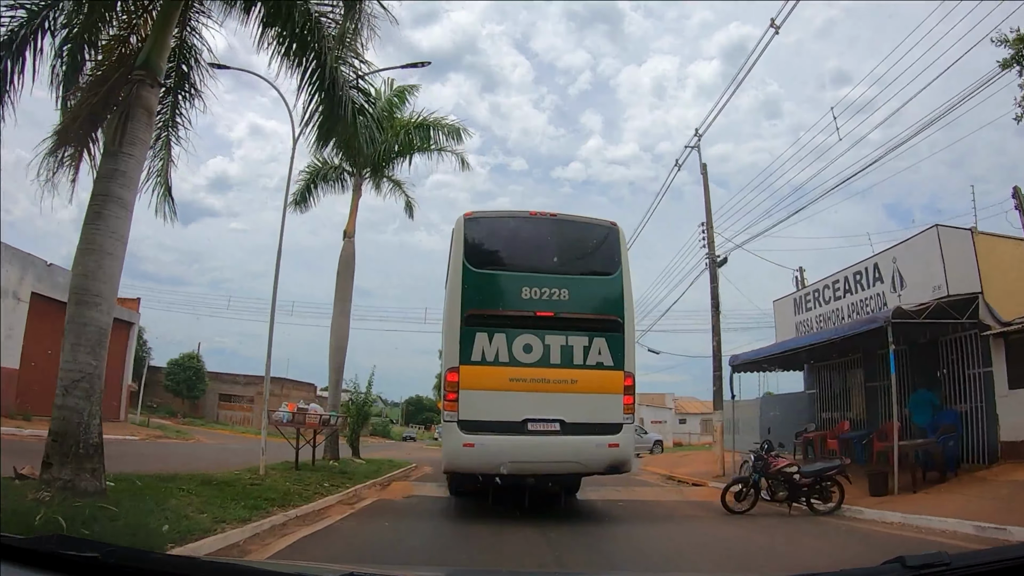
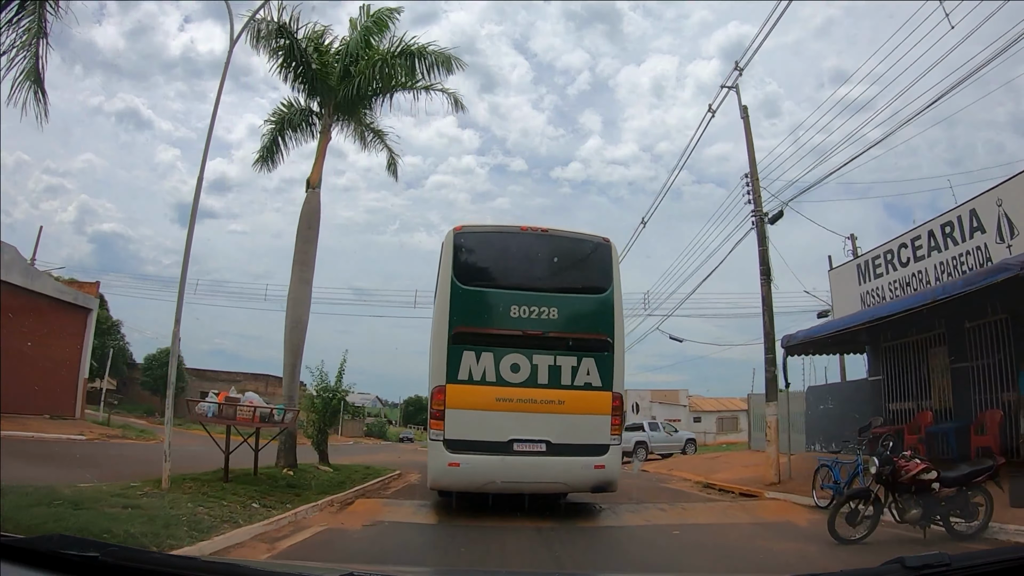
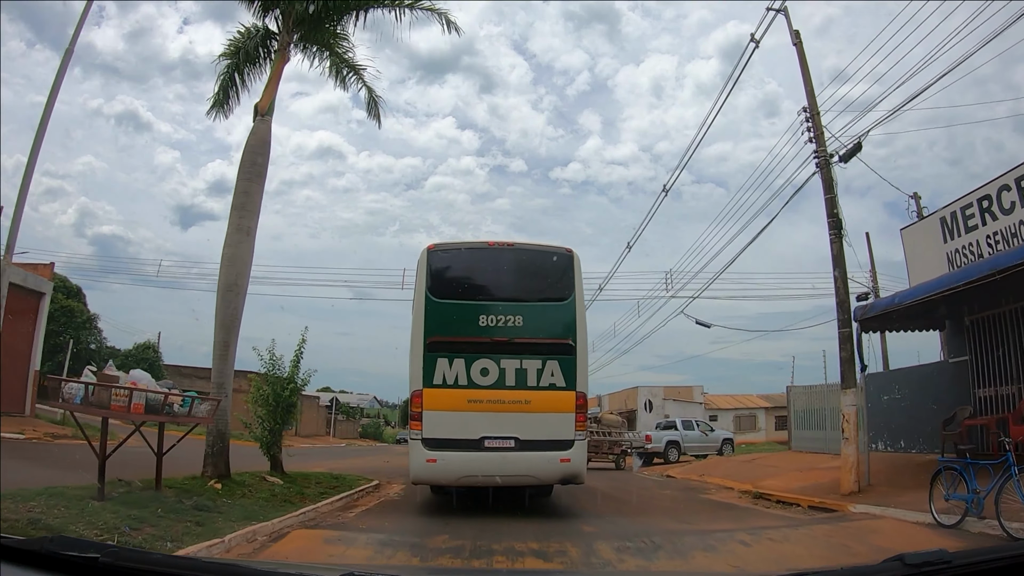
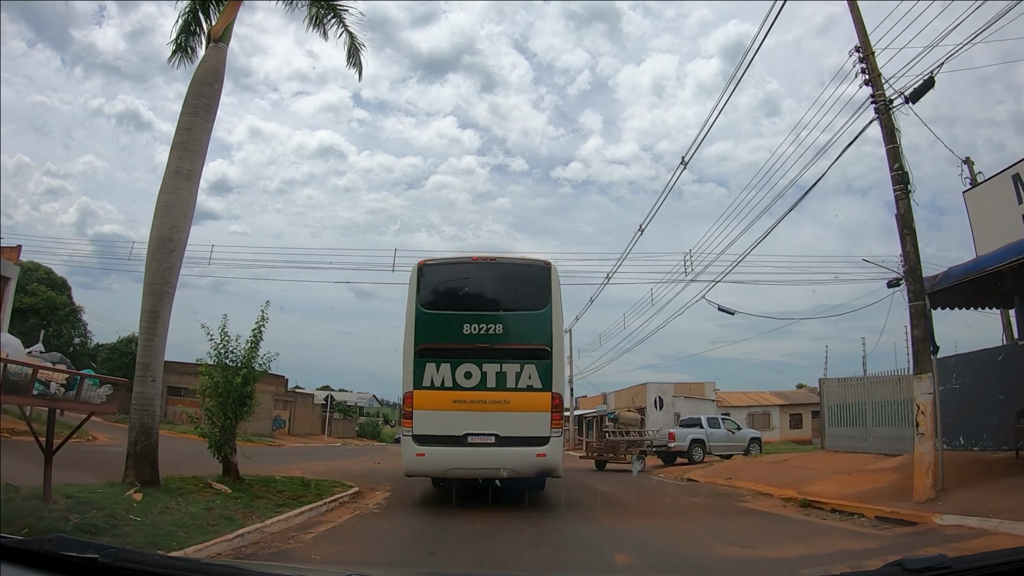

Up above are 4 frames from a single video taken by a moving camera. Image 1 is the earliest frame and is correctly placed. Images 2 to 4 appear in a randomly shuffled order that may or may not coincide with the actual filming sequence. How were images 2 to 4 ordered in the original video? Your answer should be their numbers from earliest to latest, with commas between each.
2, 3, 4
